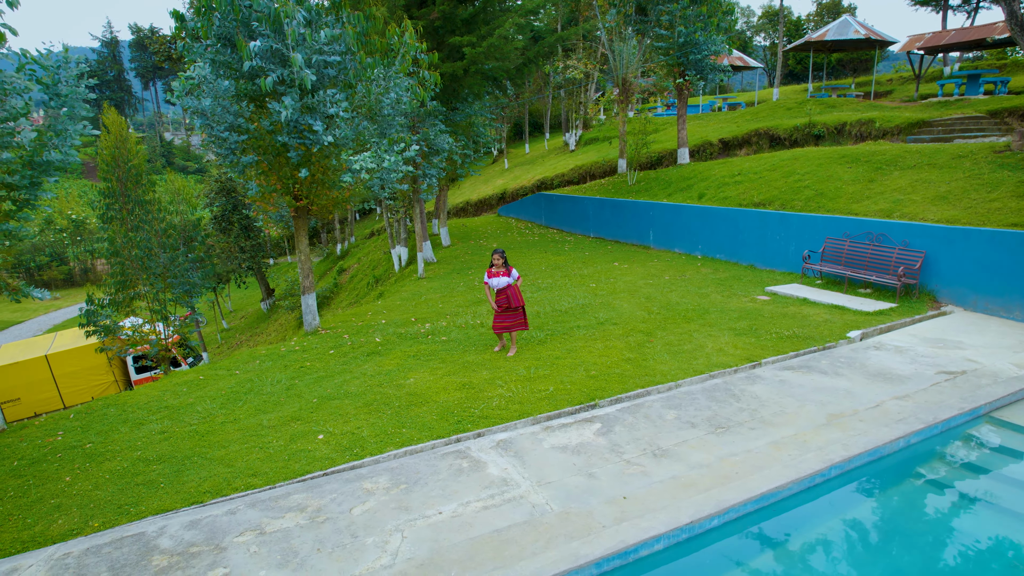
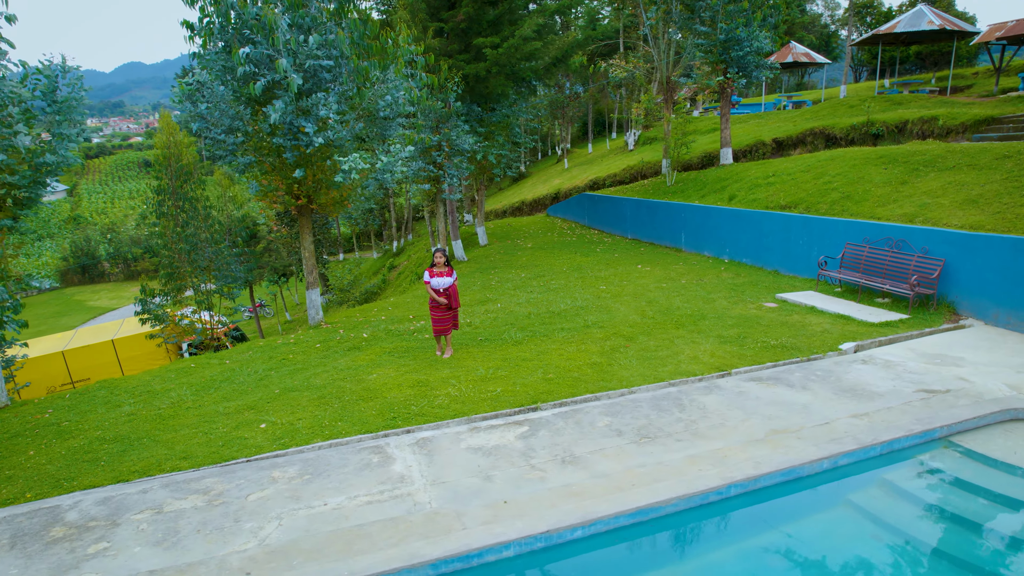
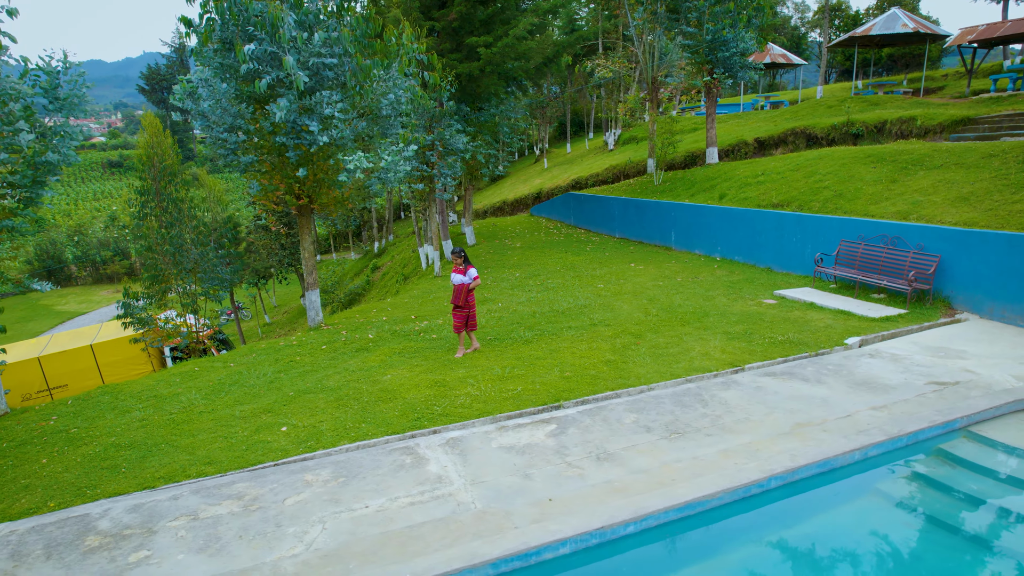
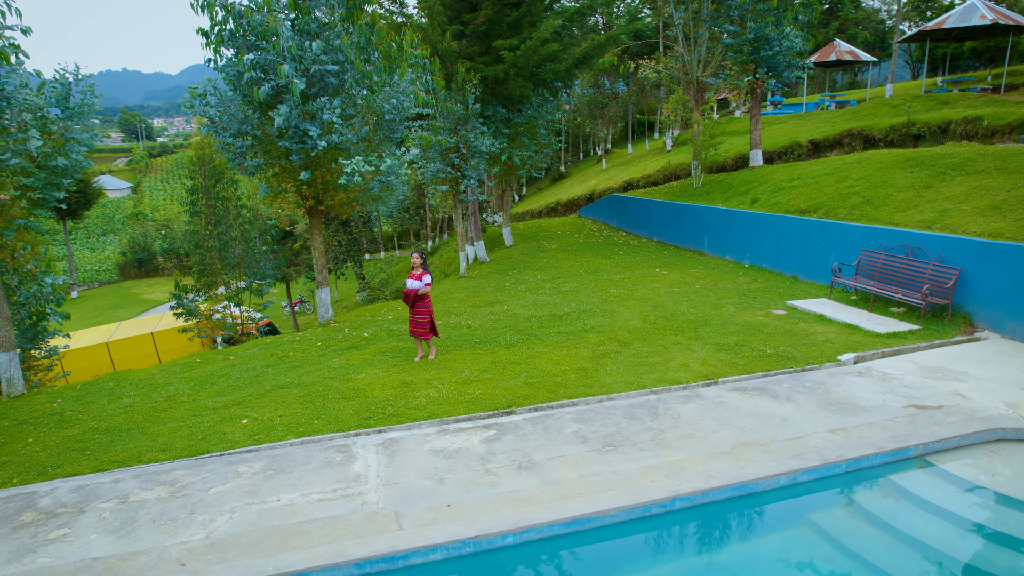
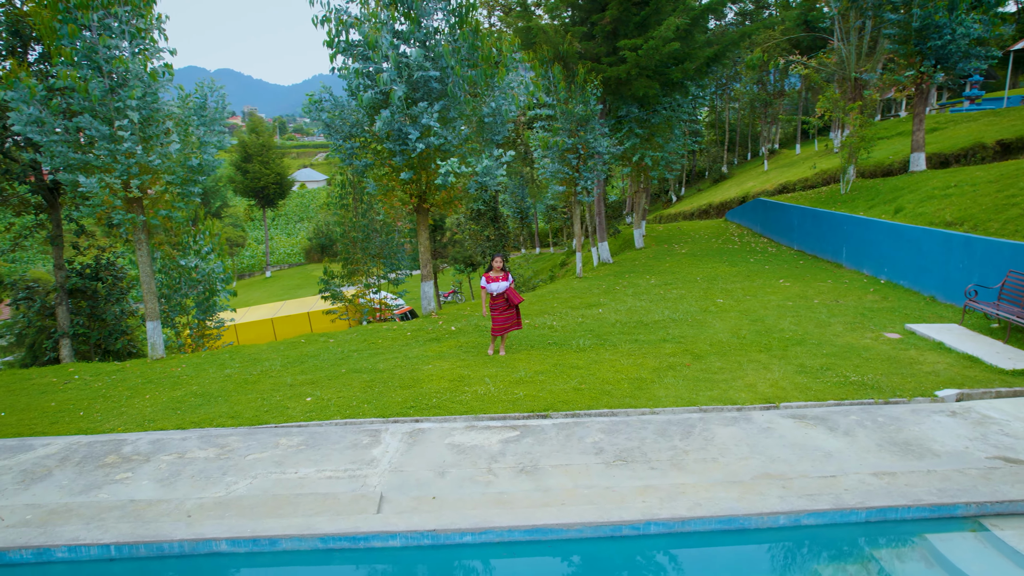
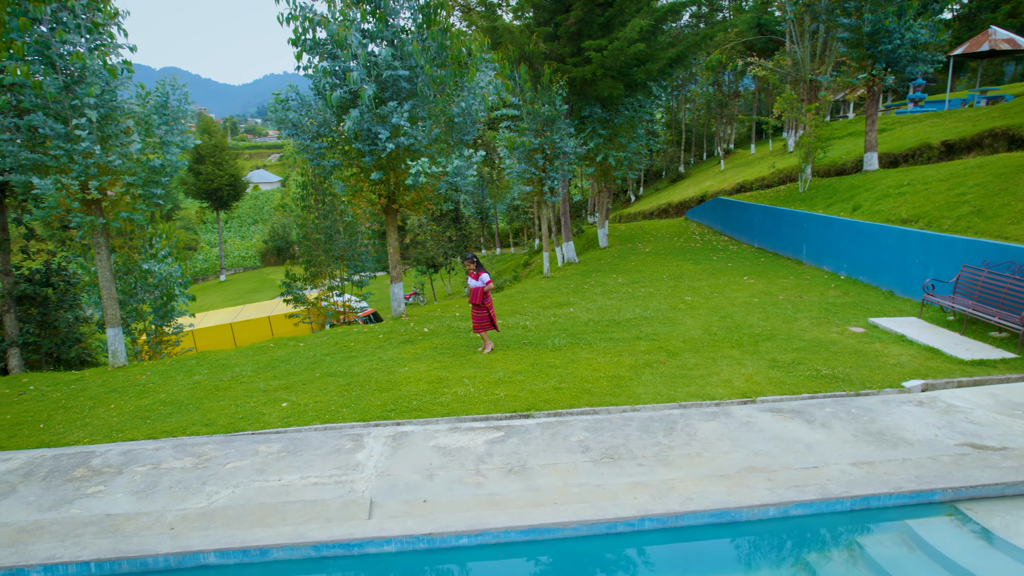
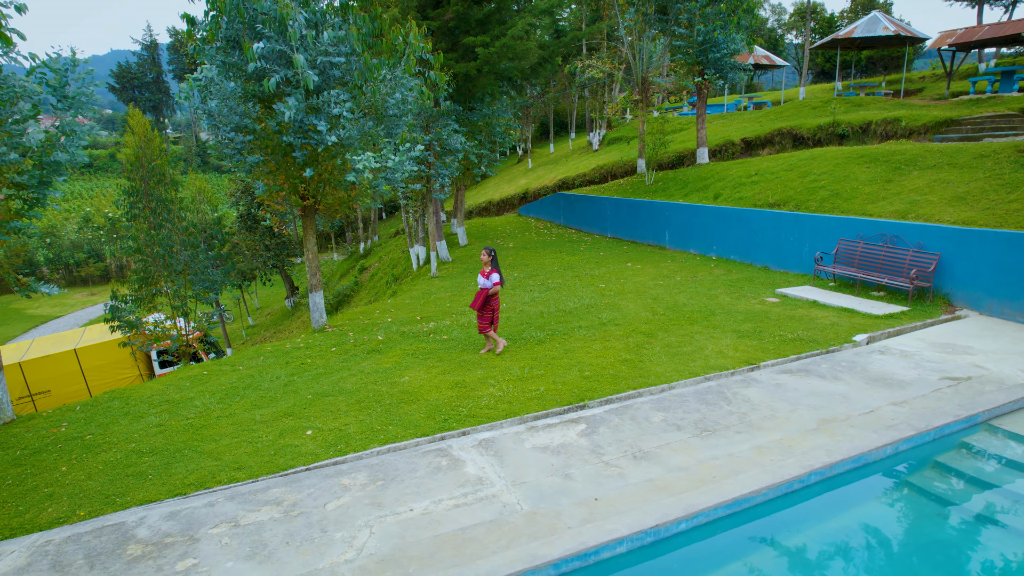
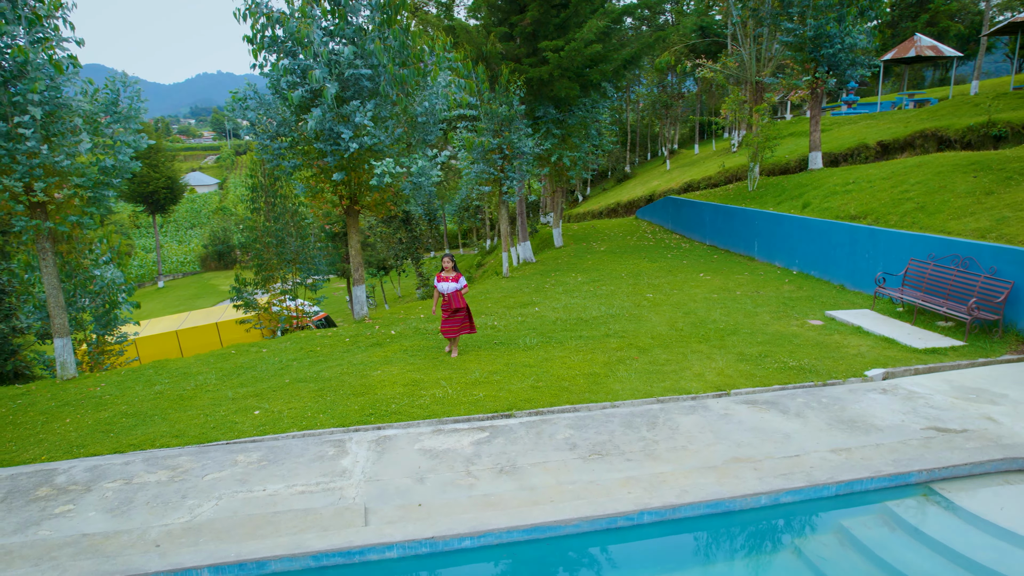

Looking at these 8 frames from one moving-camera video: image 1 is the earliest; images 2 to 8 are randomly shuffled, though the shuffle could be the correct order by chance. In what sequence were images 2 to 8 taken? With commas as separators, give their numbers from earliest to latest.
7, 3, 2, 4, 8, 6, 5
